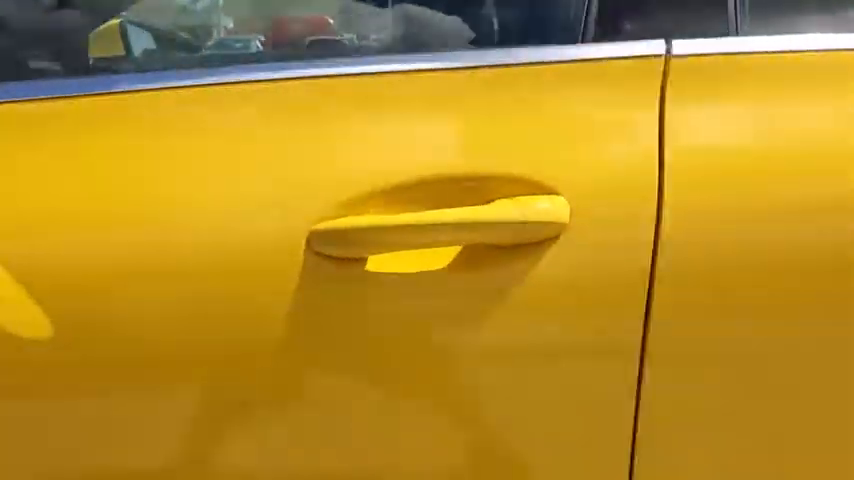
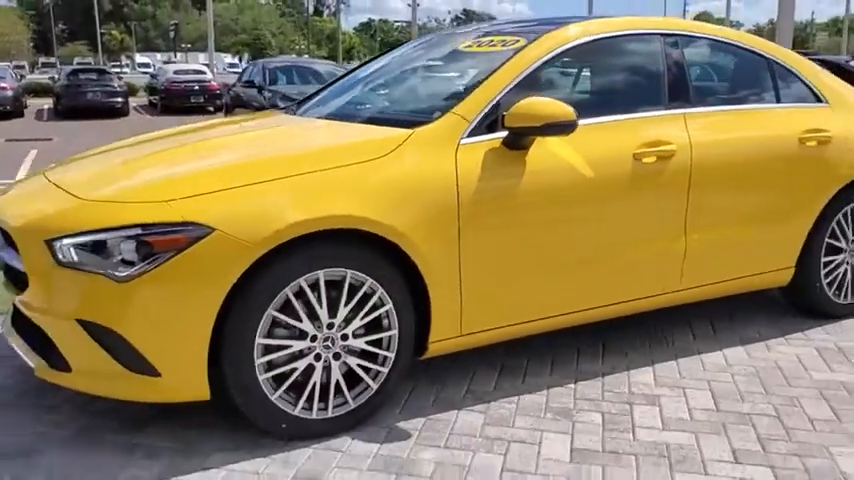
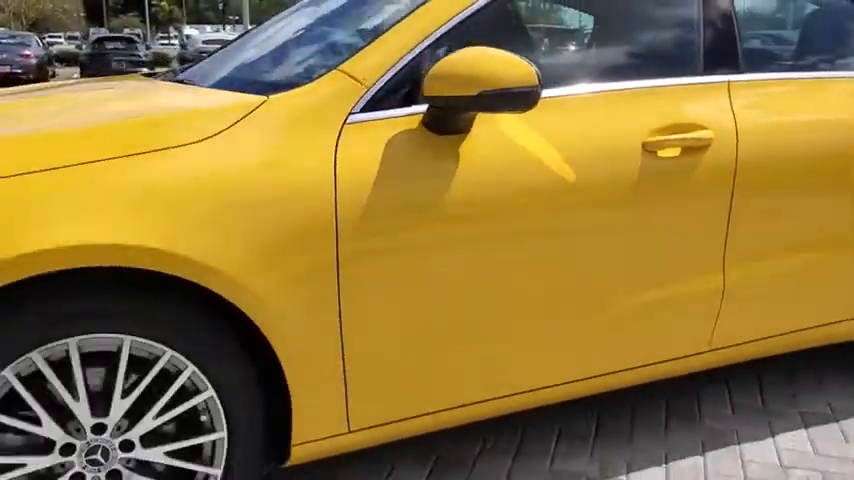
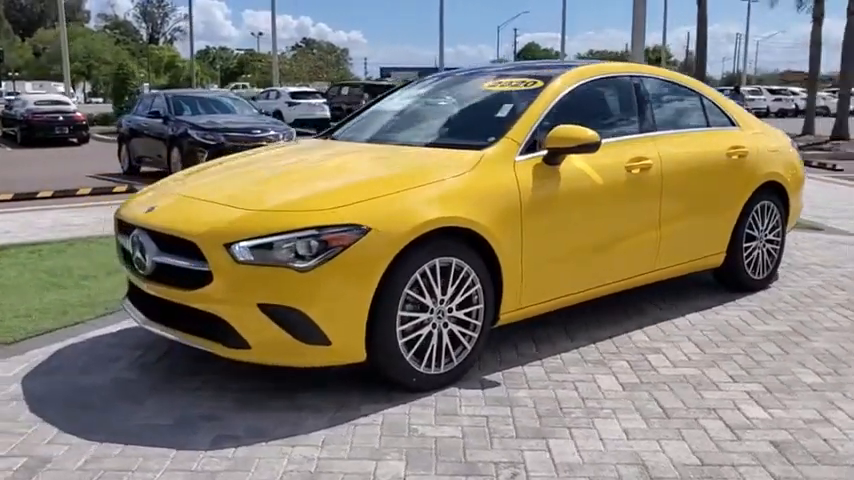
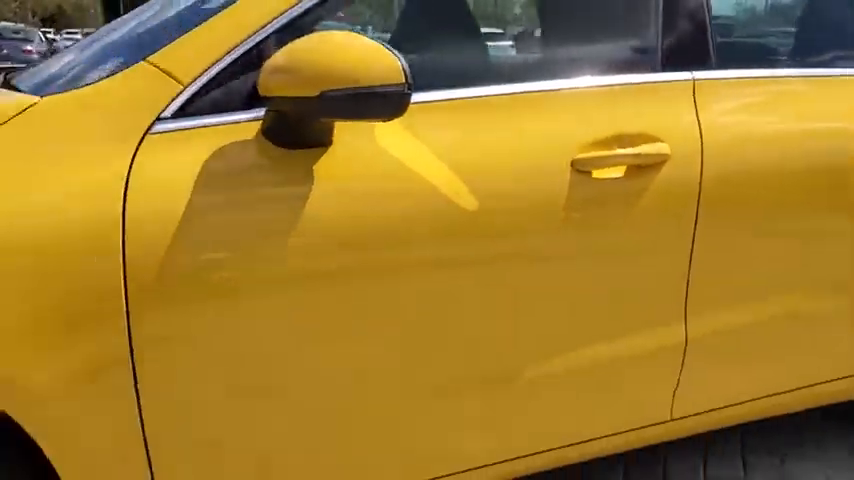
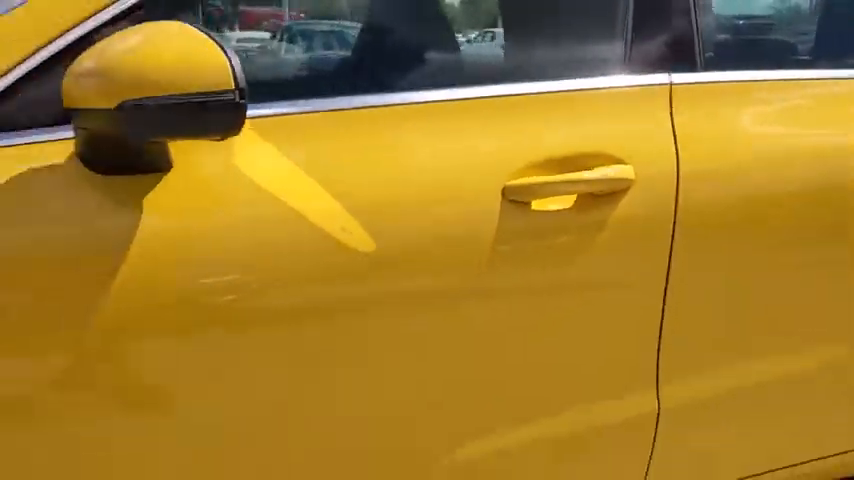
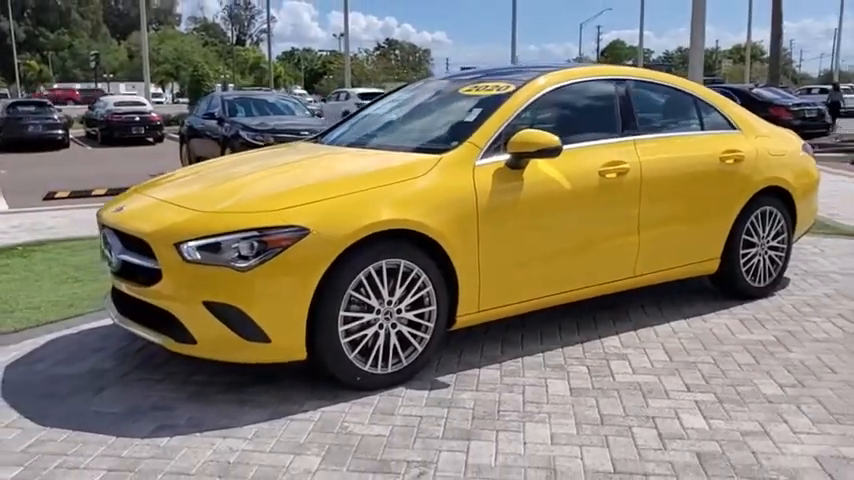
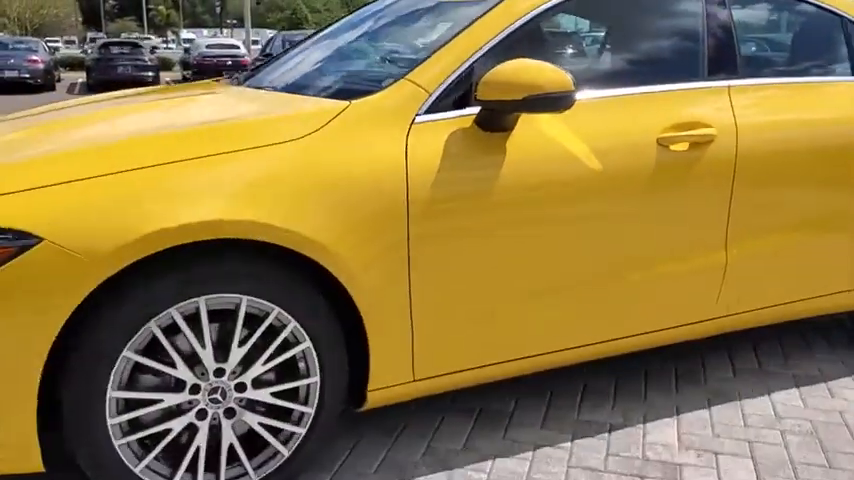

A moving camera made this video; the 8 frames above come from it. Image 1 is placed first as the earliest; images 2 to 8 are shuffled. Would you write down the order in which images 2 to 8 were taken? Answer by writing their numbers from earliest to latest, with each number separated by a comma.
6, 5, 3, 8, 2, 7, 4
